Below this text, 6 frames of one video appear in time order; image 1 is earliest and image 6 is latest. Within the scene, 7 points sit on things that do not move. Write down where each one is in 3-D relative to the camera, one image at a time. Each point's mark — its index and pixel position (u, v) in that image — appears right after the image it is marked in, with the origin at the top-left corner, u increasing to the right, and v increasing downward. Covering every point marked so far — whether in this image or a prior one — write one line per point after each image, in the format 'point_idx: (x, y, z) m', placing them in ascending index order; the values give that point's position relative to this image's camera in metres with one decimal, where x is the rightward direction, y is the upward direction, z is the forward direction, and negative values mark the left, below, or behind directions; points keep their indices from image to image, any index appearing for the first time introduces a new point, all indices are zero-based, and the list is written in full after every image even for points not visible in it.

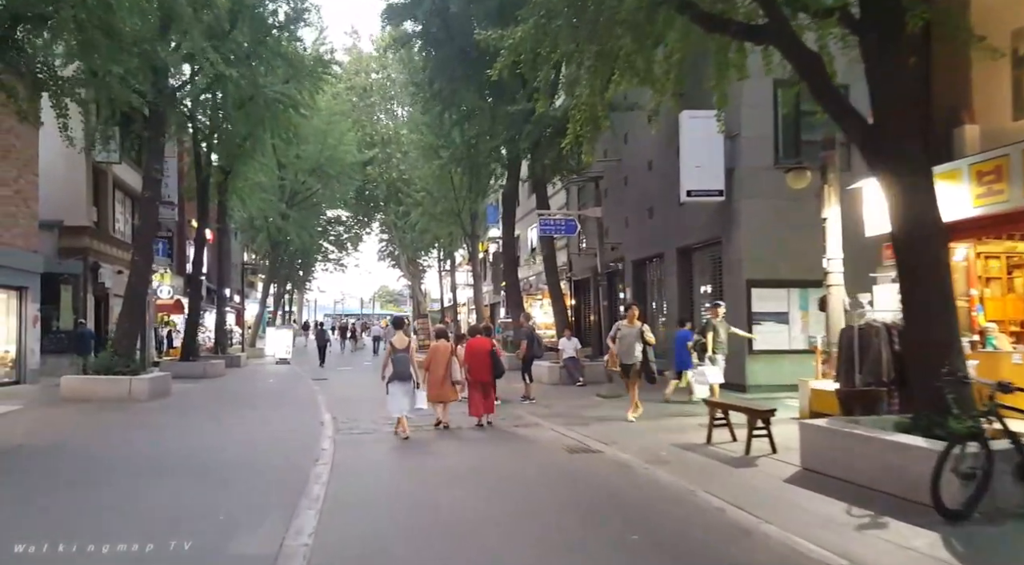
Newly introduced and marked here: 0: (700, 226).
0: (+4.2, +1.2, +19.3) m
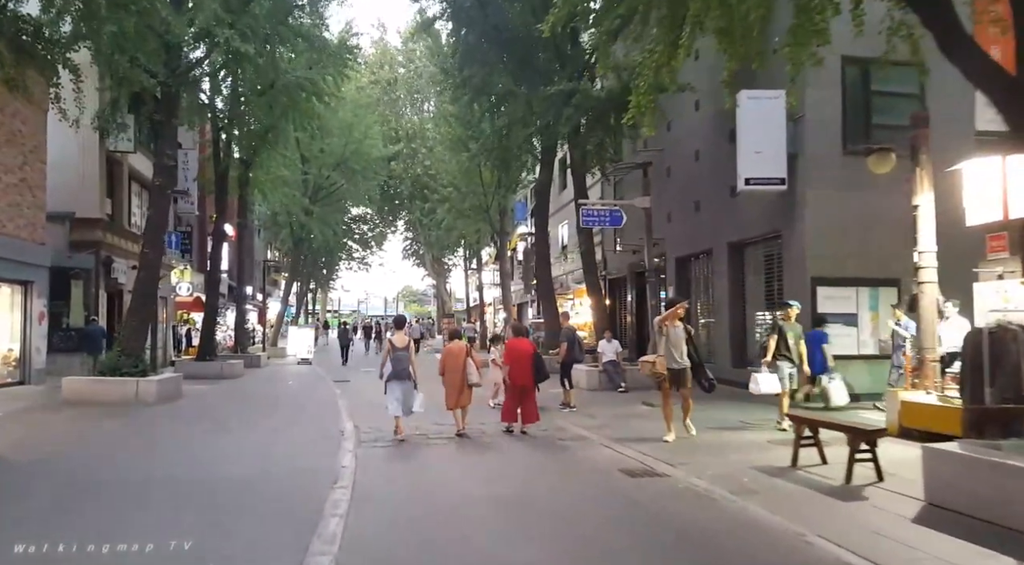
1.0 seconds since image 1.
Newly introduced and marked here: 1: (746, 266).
0: (+4.9, +1.3, +17.7) m
1: (+5.2, +0.4, +19.2) m
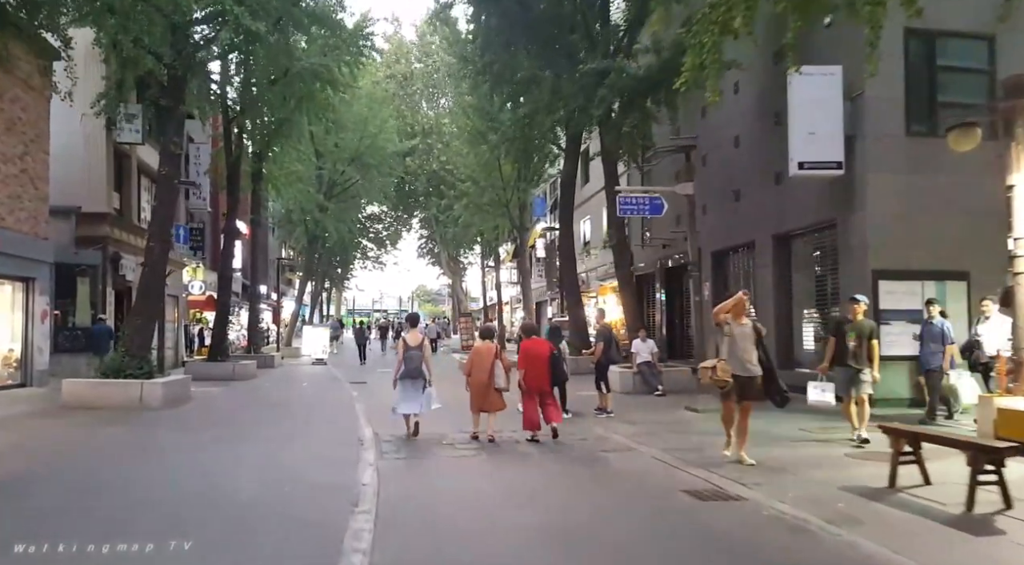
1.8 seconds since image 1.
0: (+5.5, +1.4, +16.4) m
1: (+5.8, +0.5, +17.9) m
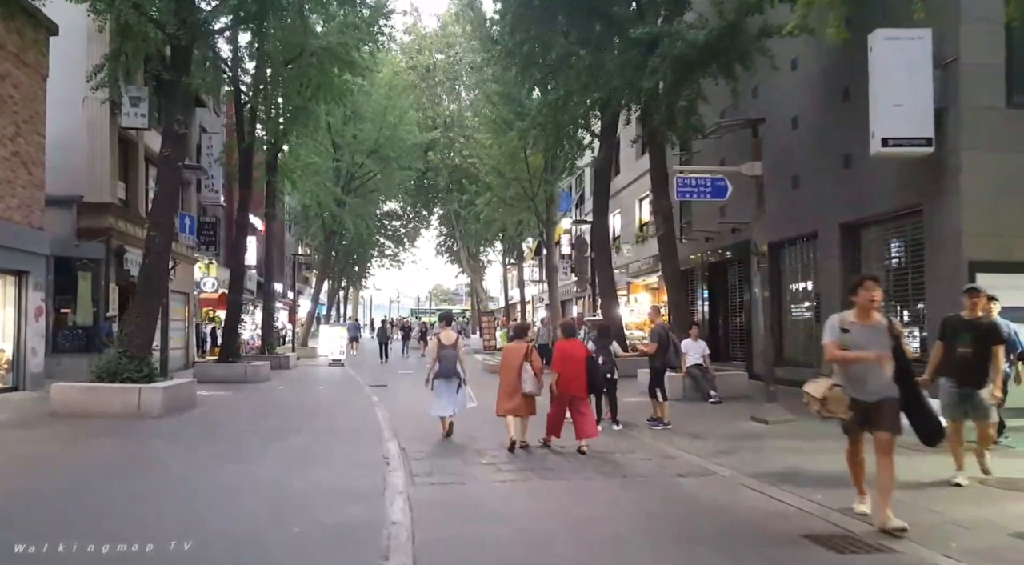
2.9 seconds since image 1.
0: (+6.2, +1.5, +14.5) m
1: (+6.5, +0.6, +16.0) m
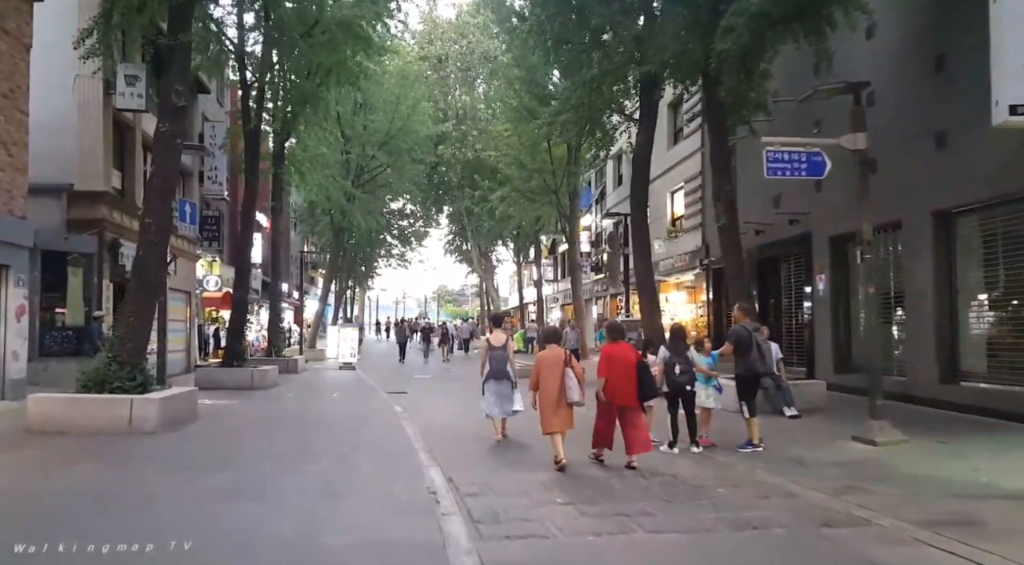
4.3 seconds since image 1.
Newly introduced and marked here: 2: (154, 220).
0: (+6.9, +1.6, +12.5) m
1: (+7.2, +0.6, +14.0) m
2: (-5.6, +1.0, +13.7) m
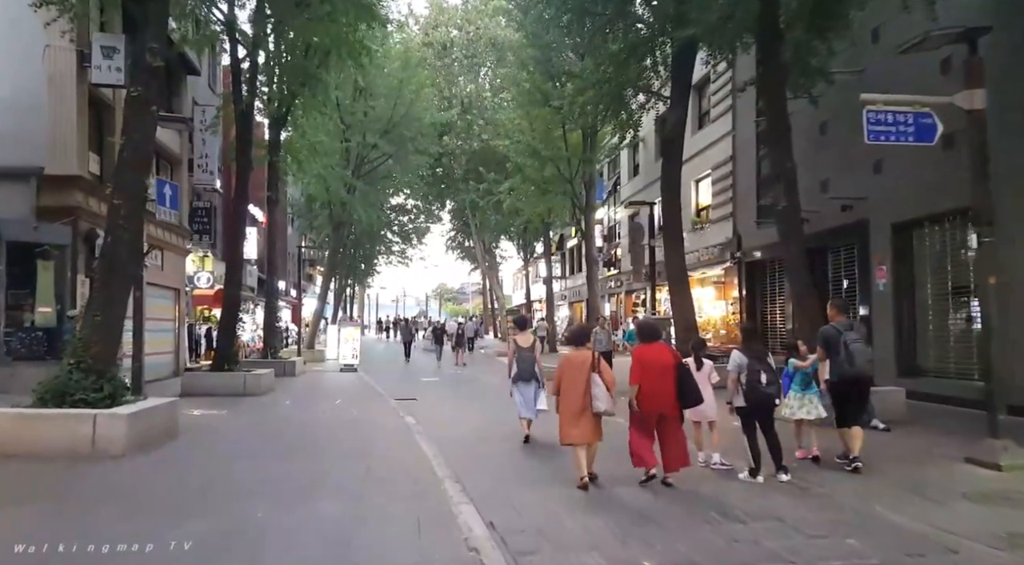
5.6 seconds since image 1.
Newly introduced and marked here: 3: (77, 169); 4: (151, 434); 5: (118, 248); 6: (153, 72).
0: (+7.3, +1.7, +10.5) m
1: (+7.6, +0.8, +12.0) m
2: (-5.2, +1.0, +11.7) m
3: (-8.7, +2.3, +17.5) m
4: (-4.7, -2.0, +11.4) m
5: (-5.4, +0.5, +11.7) m
6: (-4.9, +2.8, +12.0) m
